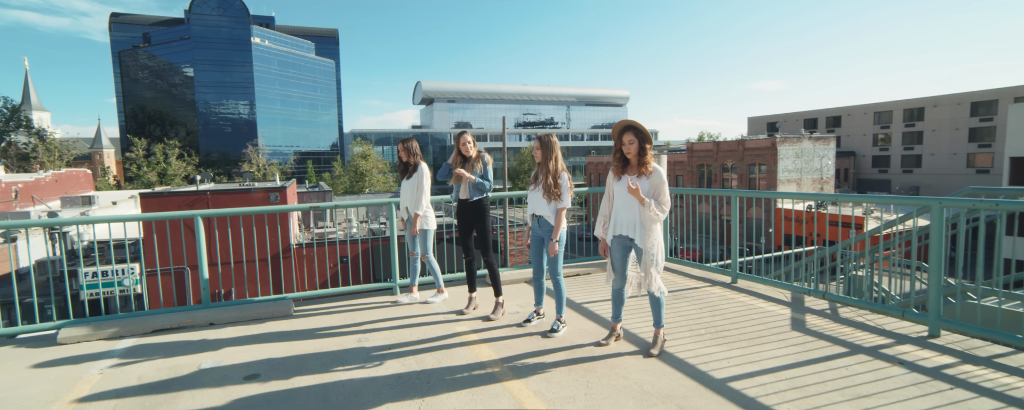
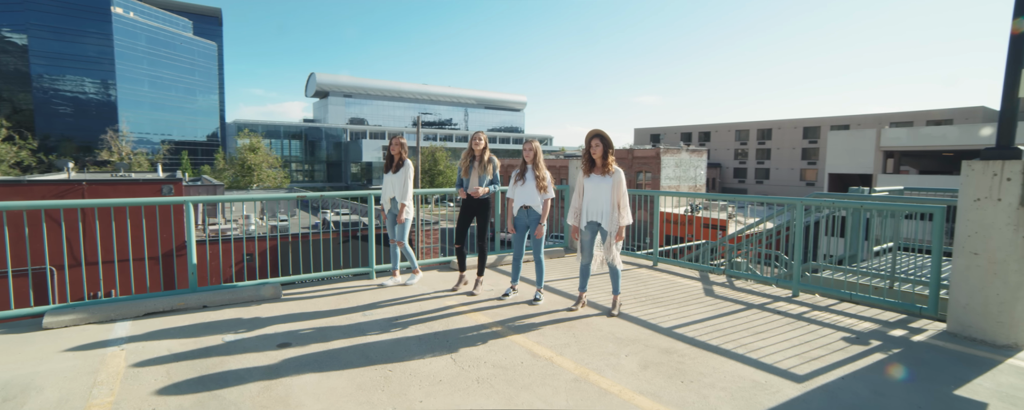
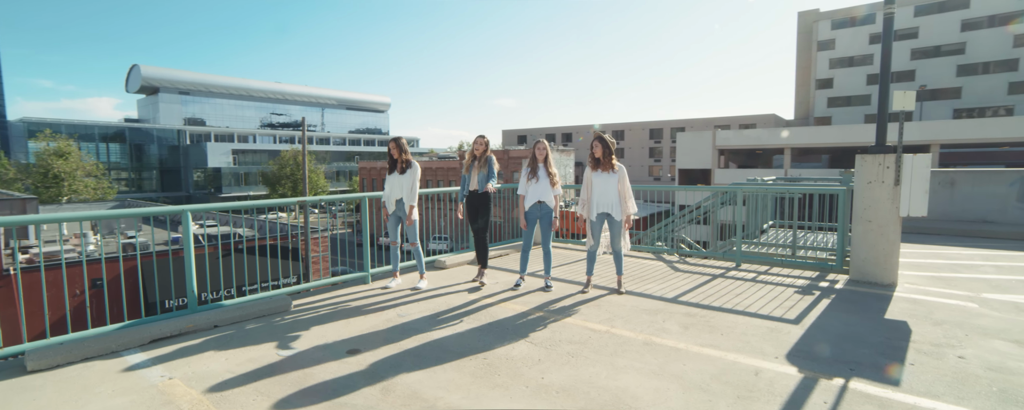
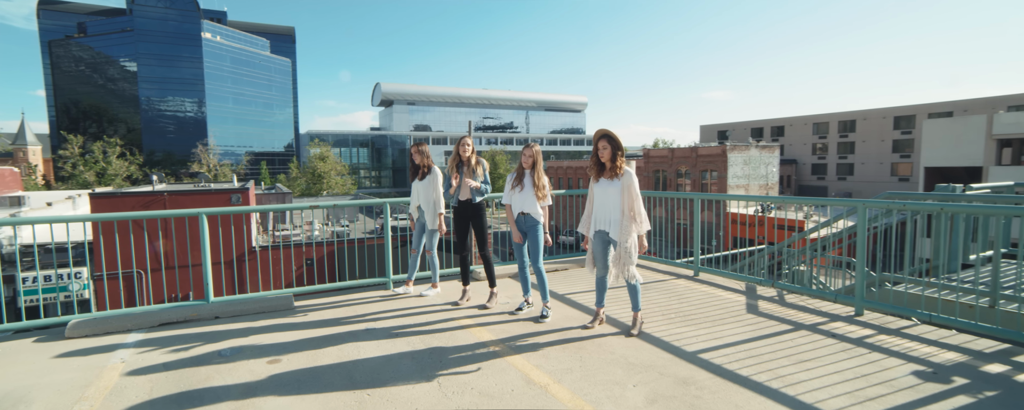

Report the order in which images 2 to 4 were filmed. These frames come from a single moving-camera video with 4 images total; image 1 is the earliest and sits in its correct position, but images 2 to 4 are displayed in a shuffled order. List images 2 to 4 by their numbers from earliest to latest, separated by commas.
4, 2, 3
